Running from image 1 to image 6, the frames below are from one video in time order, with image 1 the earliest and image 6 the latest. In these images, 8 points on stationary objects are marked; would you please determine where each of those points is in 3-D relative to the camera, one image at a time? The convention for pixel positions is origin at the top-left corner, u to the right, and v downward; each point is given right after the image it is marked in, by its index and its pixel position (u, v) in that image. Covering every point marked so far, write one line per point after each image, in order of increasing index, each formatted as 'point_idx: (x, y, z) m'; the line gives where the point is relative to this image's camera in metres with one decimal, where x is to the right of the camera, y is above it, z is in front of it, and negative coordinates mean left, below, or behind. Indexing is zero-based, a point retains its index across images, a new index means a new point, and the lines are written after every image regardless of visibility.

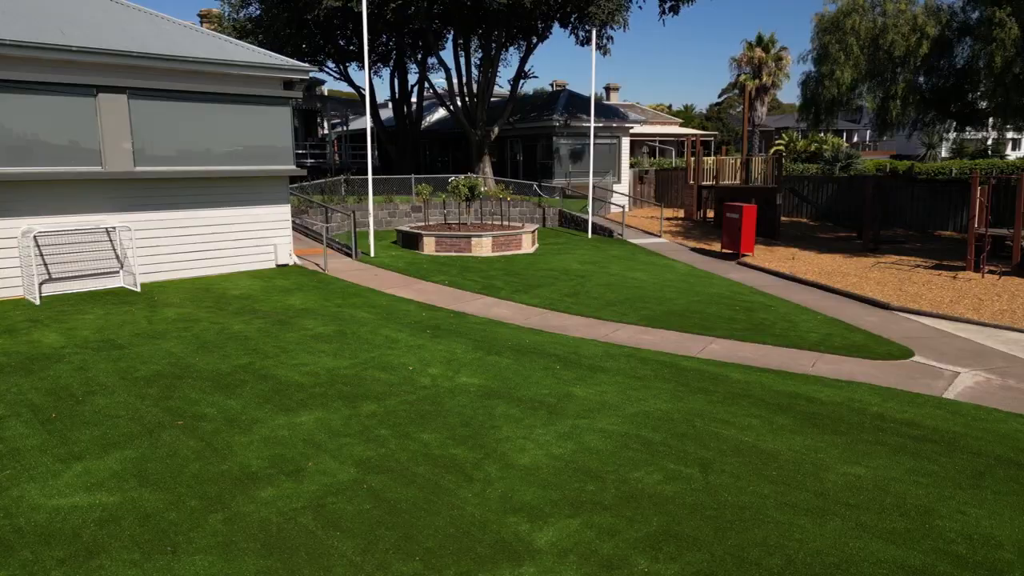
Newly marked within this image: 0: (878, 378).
0: (+4.0, -1.0, +7.6) m
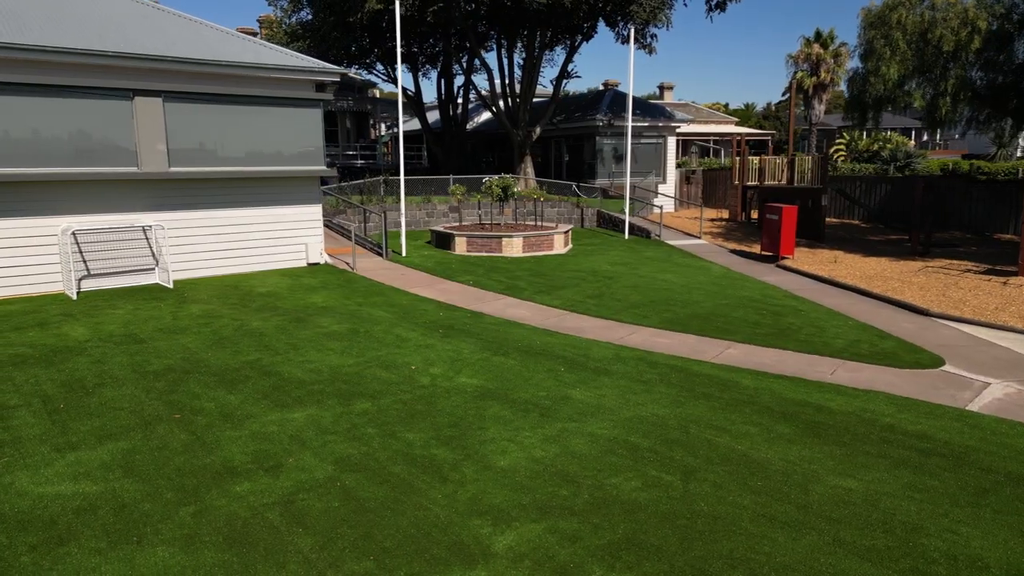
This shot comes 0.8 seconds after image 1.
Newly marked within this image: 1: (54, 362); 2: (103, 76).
0: (+4.0, -1.0, +7.3) m
1: (-4.7, -0.8, +7.1) m
2: (-6.4, +3.3, +10.9) m
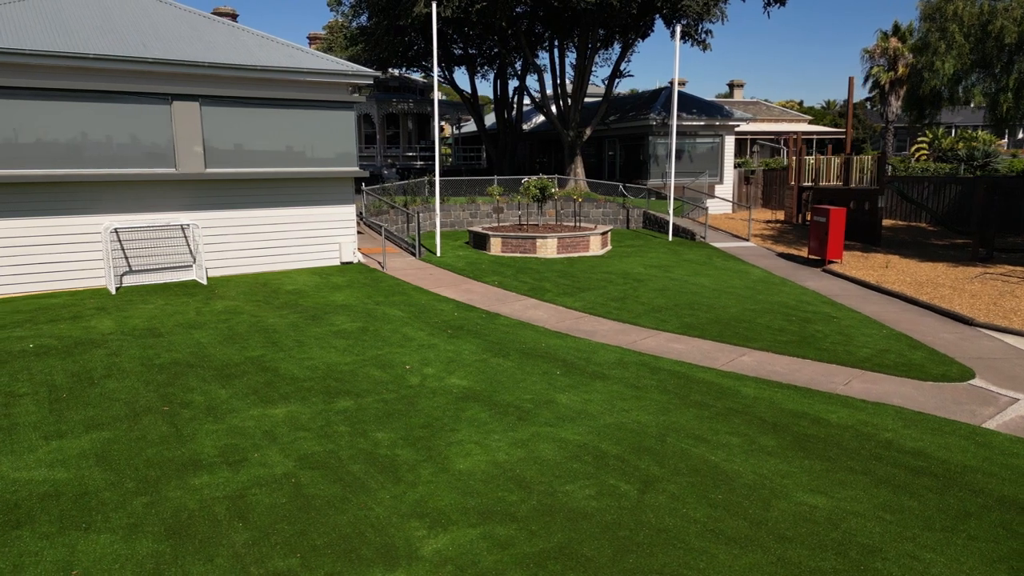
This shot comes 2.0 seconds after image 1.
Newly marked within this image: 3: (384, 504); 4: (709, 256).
0: (+4.0, -1.1, +6.9) m
1: (-4.8, -0.7, +7.5) m
2: (-6.0, +3.4, +11.4) m
3: (-0.8, -1.3, +4.2) m
4: (+5.1, +0.8, +18.1) m
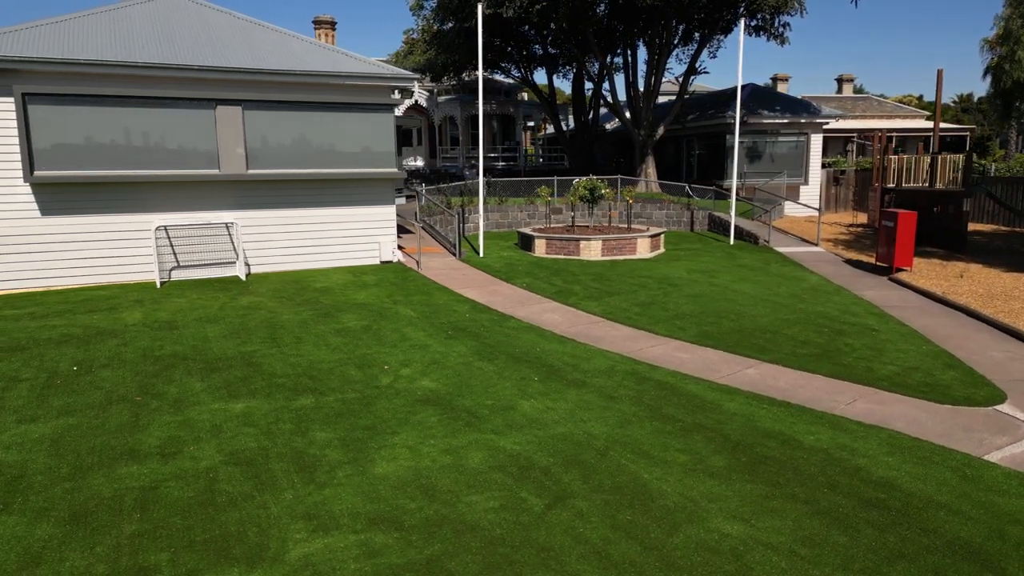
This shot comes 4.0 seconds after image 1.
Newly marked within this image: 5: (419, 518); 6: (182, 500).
0: (+3.7, -1.2, +6.3) m
1: (-4.9, -0.6, +8.1) m
2: (-5.6, +3.5, +12.1) m
3: (-1.4, -1.3, +4.2) m
4: (+6.3, +0.7, +17.2) m
5: (-0.5, -1.4, +4.1) m
6: (-2.0, -1.3, +4.3) m
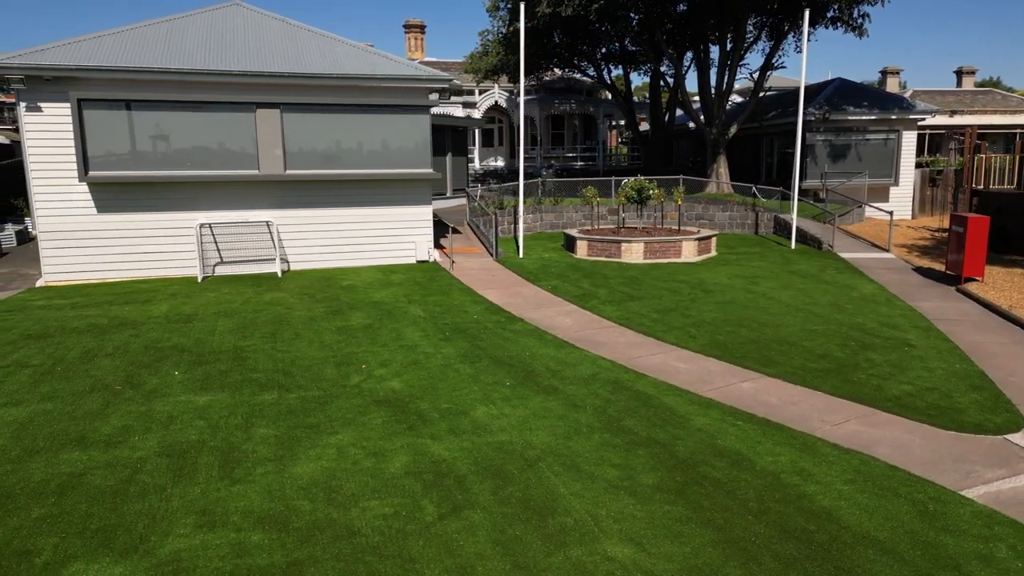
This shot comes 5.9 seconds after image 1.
0: (+3.2, -1.3, +5.7) m
1: (-5.0, -0.6, +8.6) m
2: (-5.1, +3.6, +12.7) m
3: (-2.0, -1.3, +4.4) m
4: (+7.3, +0.5, +16.3) m
5: (-1.2, -1.4, +4.1) m
6: (-2.7, -1.3, +4.5) m
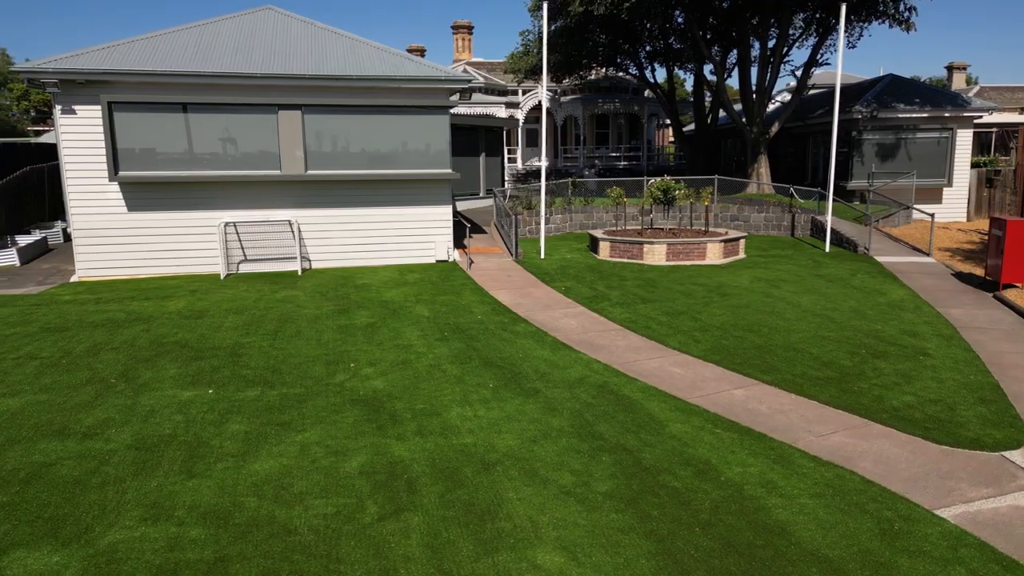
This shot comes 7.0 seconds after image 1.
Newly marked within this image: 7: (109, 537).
0: (+3.0, -1.4, +5.5) m
1: (-5.1, -0.5, +8.9) m
2: (-4.8, +3.6, +13.0) m
3: (-2.4, -1.3, +4.5) m
4: (+7.8, +0.4, +15.7) m
5: (-1.6, -1.4, +4.2) m
6: (-3.0, -1.3, +4.7) m
7: (-2.3, -1.4, +4.0) m
